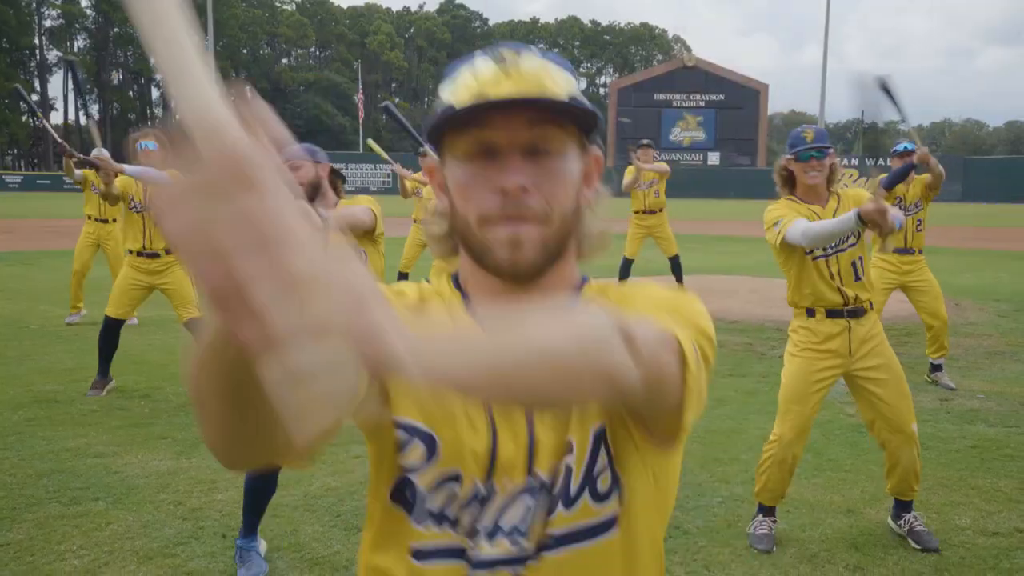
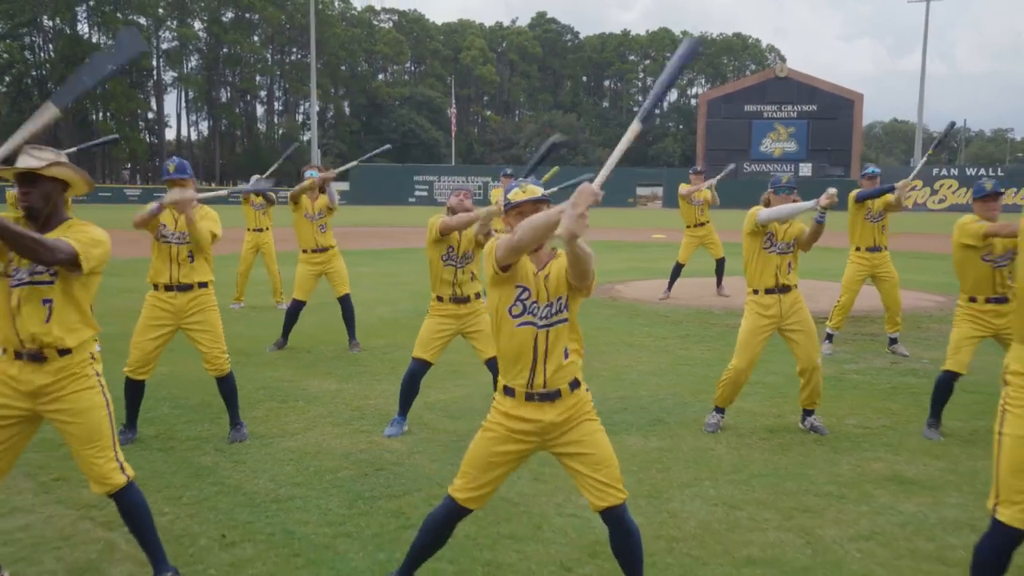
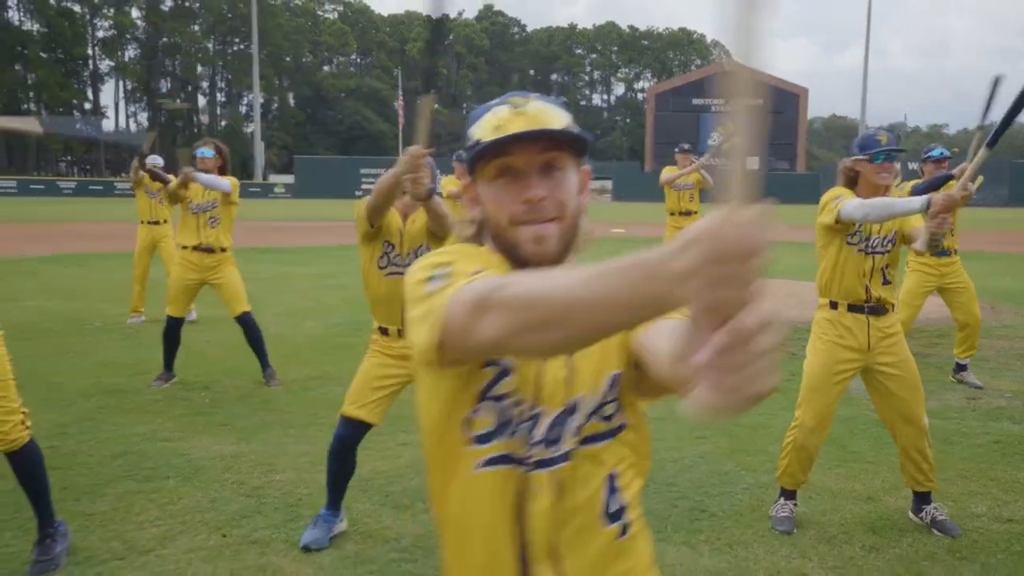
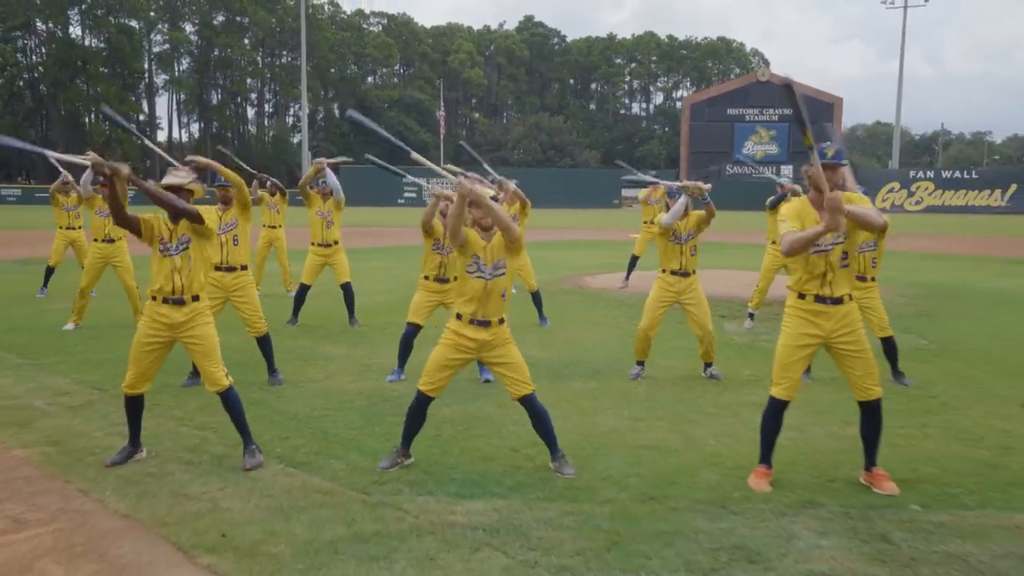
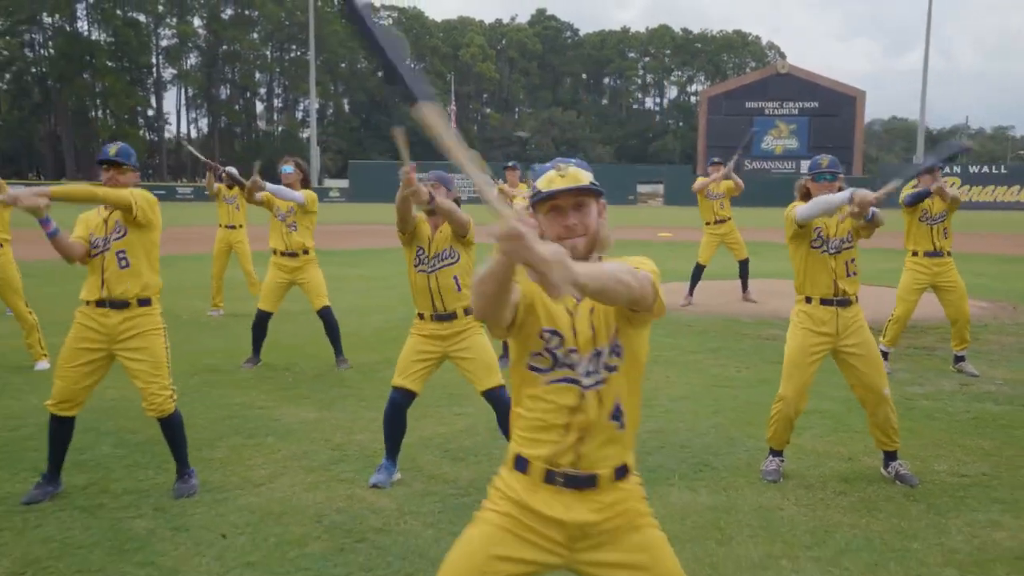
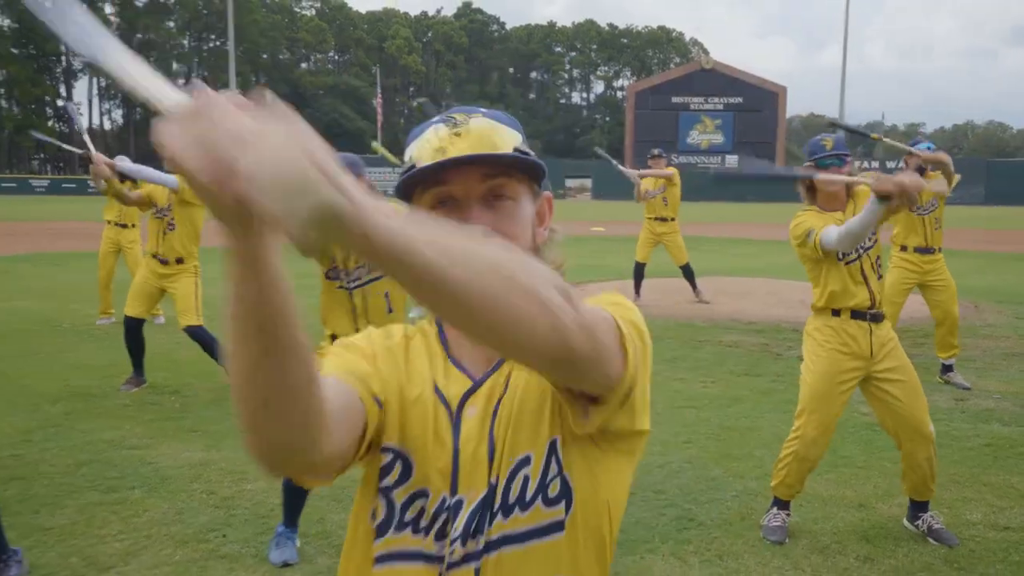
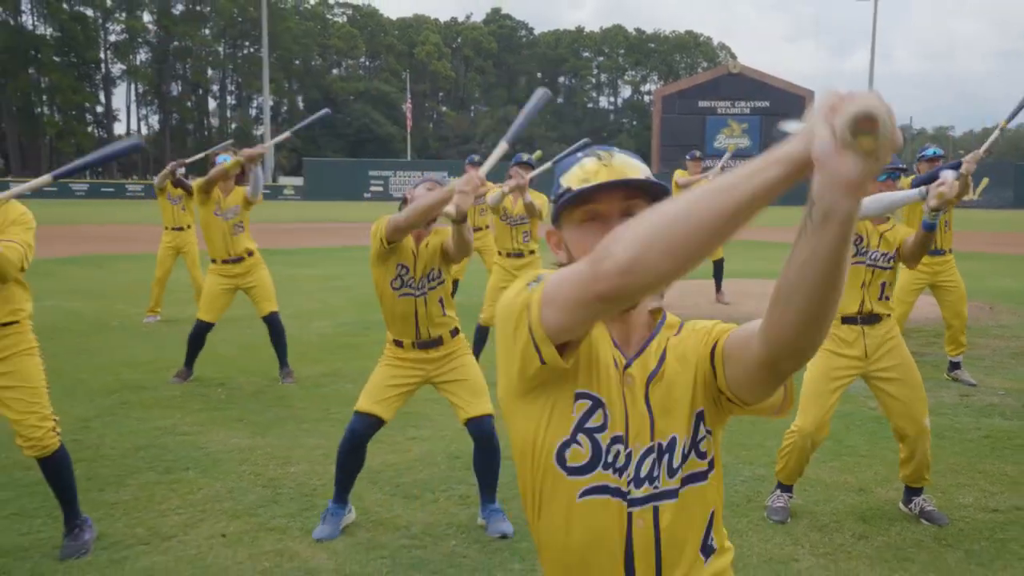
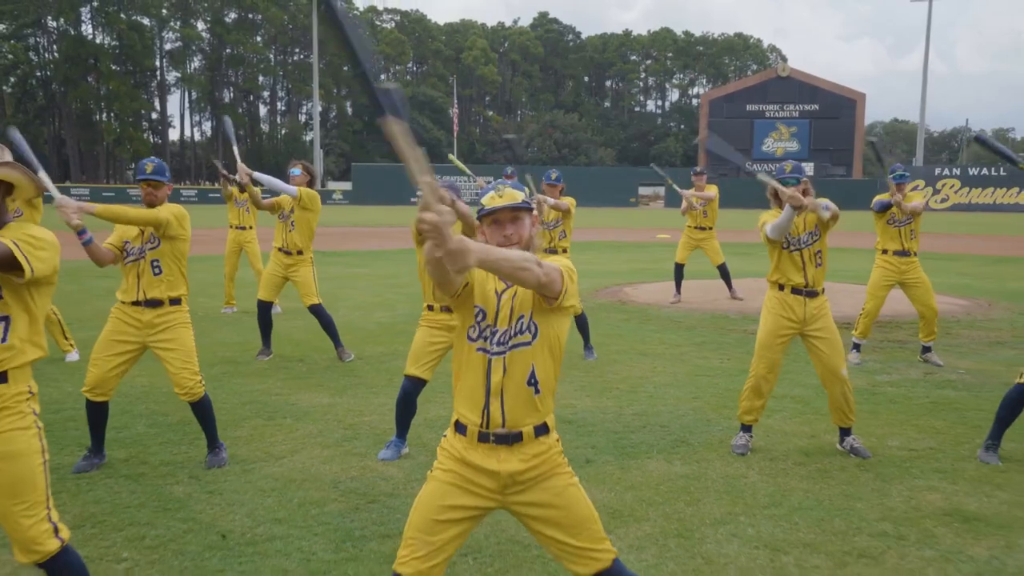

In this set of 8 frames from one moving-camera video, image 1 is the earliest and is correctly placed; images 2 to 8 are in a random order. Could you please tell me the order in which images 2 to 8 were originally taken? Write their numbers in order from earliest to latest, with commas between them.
6, 3, 7, 5, 8, 2, 4
